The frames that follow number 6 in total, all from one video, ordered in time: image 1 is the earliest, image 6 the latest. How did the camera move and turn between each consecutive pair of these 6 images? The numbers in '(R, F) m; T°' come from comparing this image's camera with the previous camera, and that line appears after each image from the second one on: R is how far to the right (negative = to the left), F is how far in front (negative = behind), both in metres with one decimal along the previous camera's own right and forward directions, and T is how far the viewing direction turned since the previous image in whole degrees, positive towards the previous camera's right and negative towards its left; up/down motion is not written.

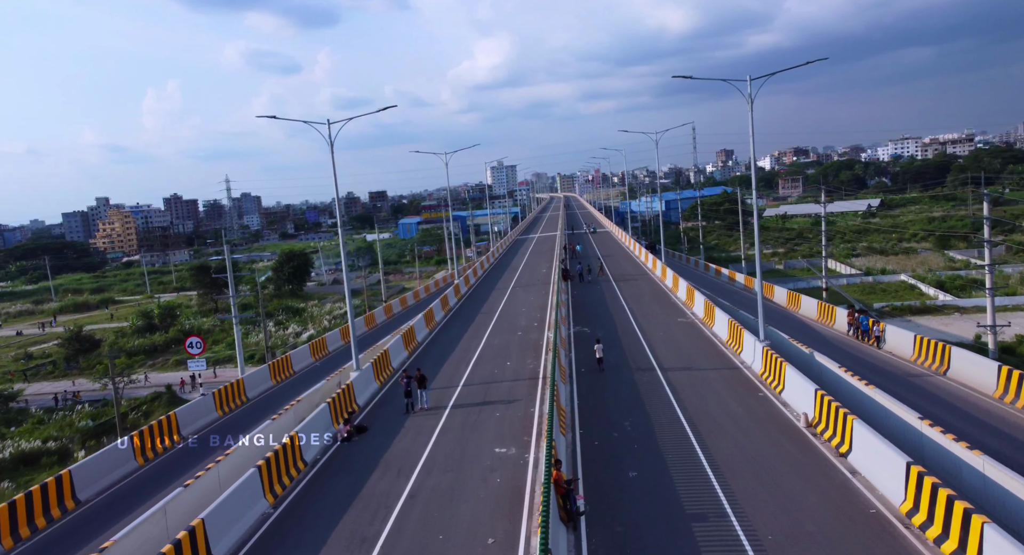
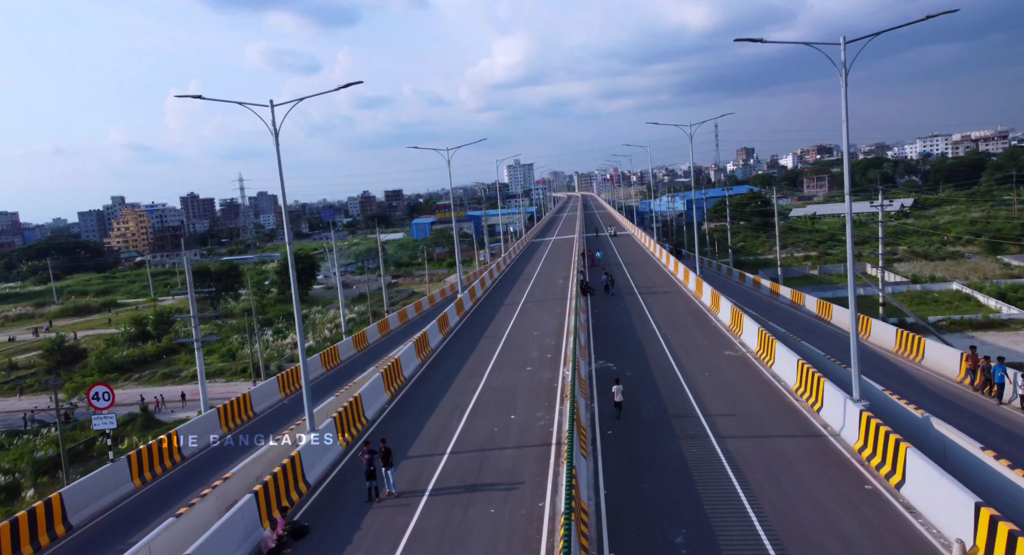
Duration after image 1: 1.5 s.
(+0.3, +4.9) m; -1°
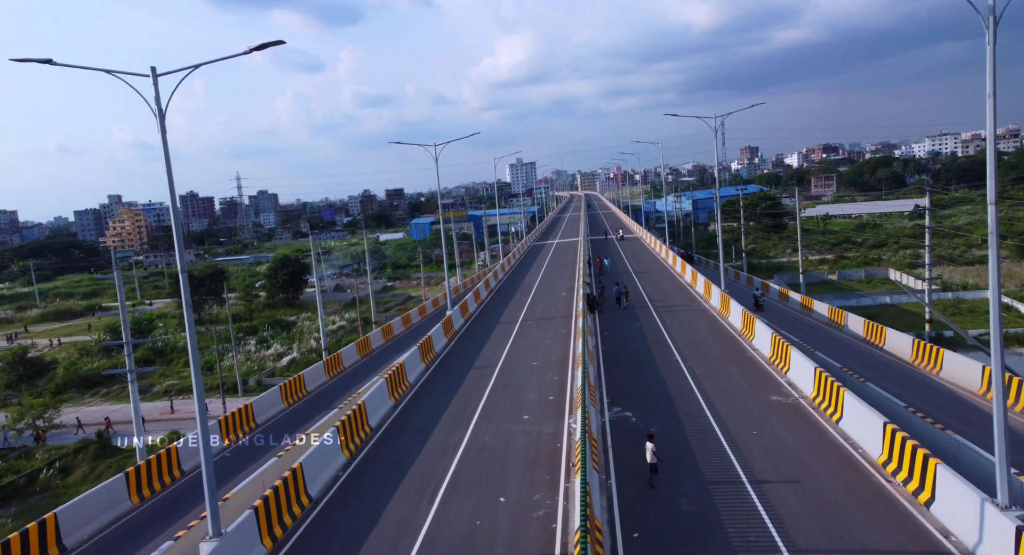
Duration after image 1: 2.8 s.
(+0.2, +4.4) m; 0°
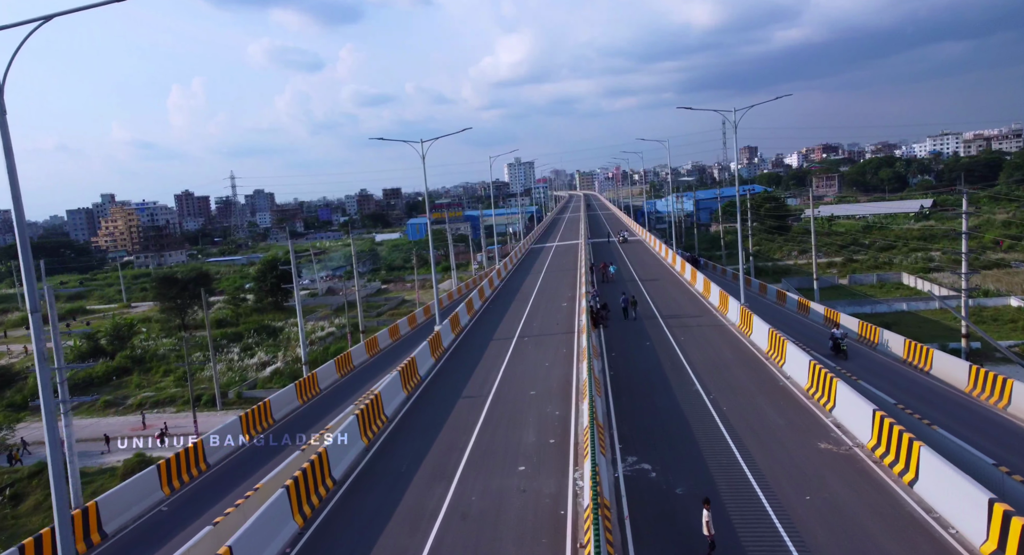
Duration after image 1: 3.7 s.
(+0.1, +3.0) m; 0°
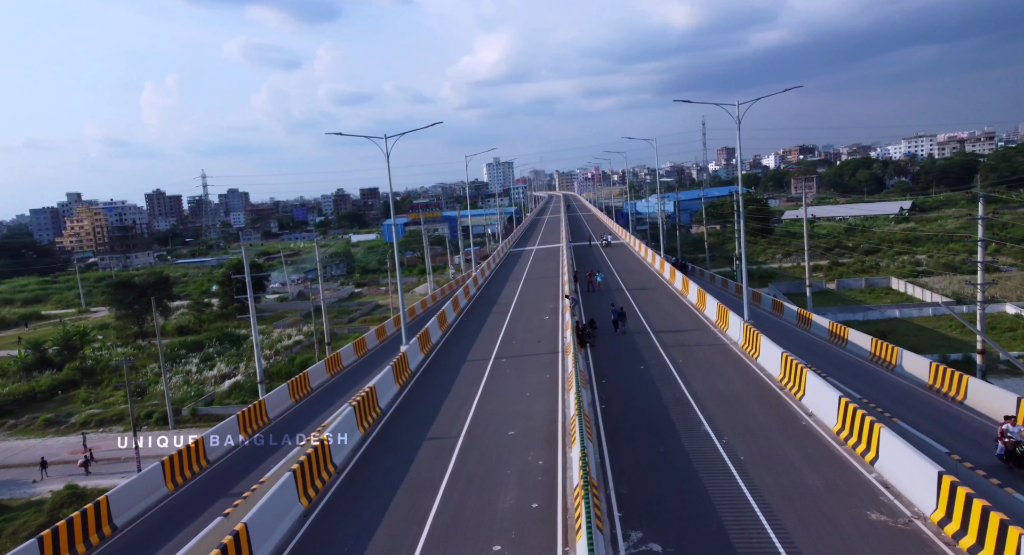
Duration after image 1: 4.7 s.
(+0.1, +3.0) m; +2°
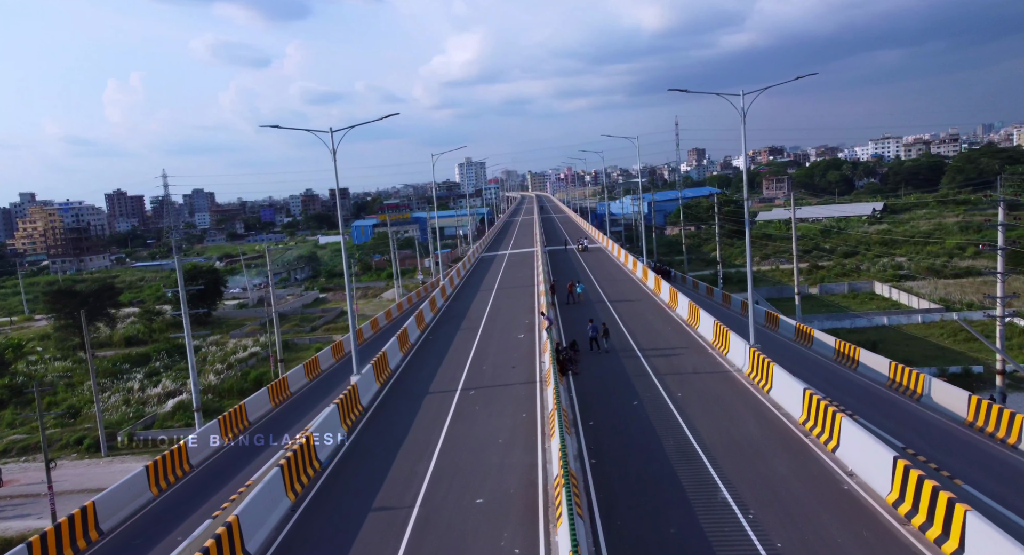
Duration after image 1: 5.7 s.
(+0.1, +3.4) m; +2°
